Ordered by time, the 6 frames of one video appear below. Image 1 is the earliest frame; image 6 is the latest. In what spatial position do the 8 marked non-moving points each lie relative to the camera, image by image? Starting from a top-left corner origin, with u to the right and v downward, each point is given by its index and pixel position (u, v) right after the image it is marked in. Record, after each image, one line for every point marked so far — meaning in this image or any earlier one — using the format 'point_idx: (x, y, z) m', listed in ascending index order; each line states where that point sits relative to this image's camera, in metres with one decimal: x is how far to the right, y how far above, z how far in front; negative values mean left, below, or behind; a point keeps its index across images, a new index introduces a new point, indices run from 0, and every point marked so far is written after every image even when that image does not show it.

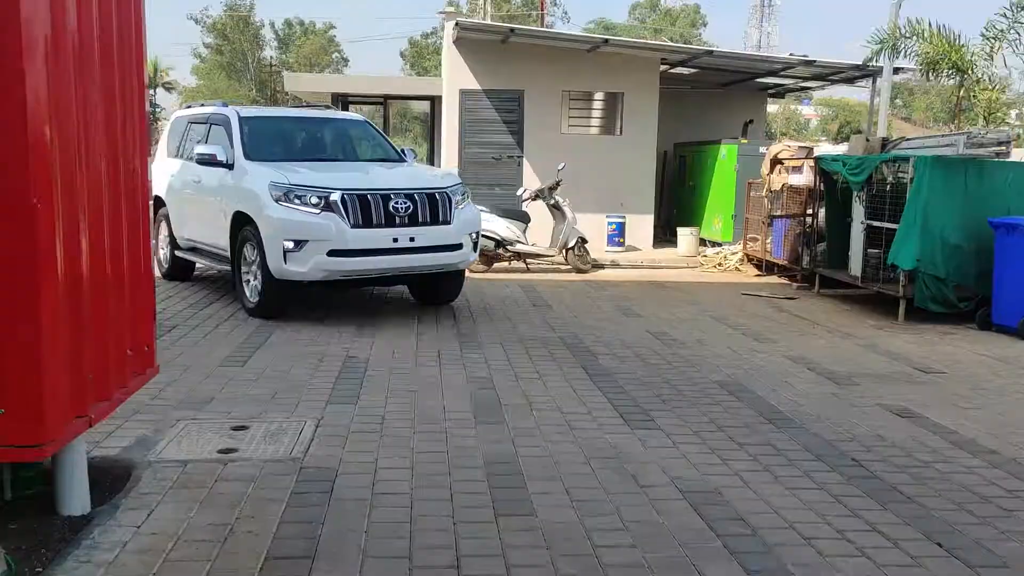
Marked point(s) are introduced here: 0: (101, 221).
0: (-1.5, +0.3, +3.2) m
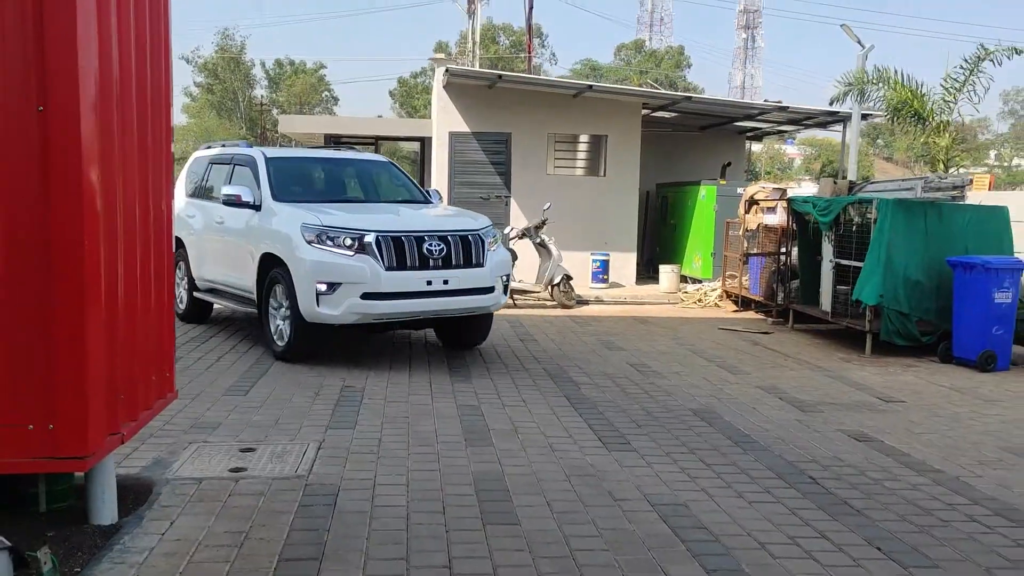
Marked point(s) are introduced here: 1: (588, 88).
0: (-1.6, +0.1, +3.6) m
1: (+1.2, +3.1, +13.5) m
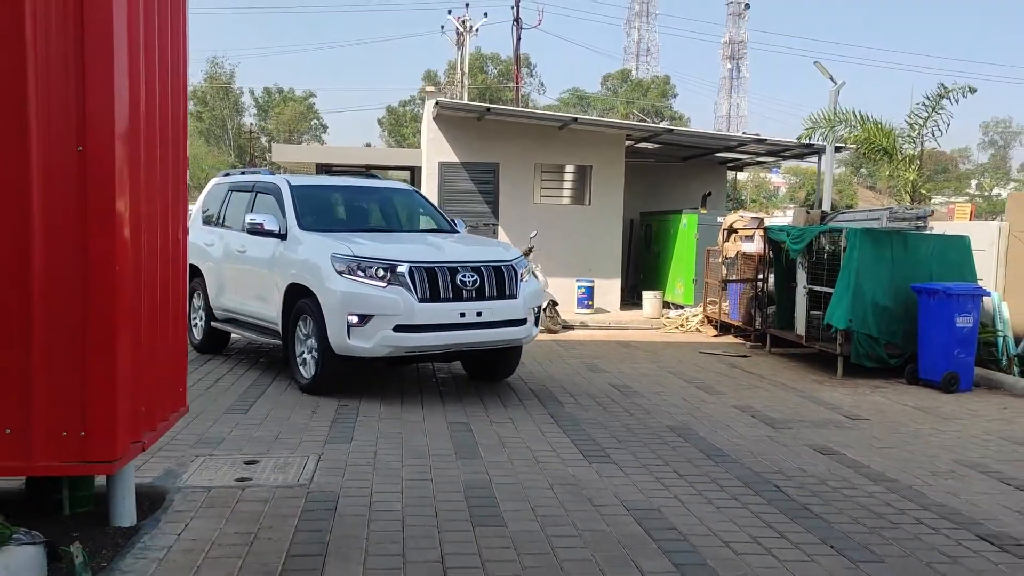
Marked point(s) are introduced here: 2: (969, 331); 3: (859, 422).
0: (-1.6, 0.0, +3.9) m
1: (+1.0, +2.7, +14.0) m
2: (+4.4, -0.4, +8.3) m
3: (+2.8, -1.1, +6.9) m
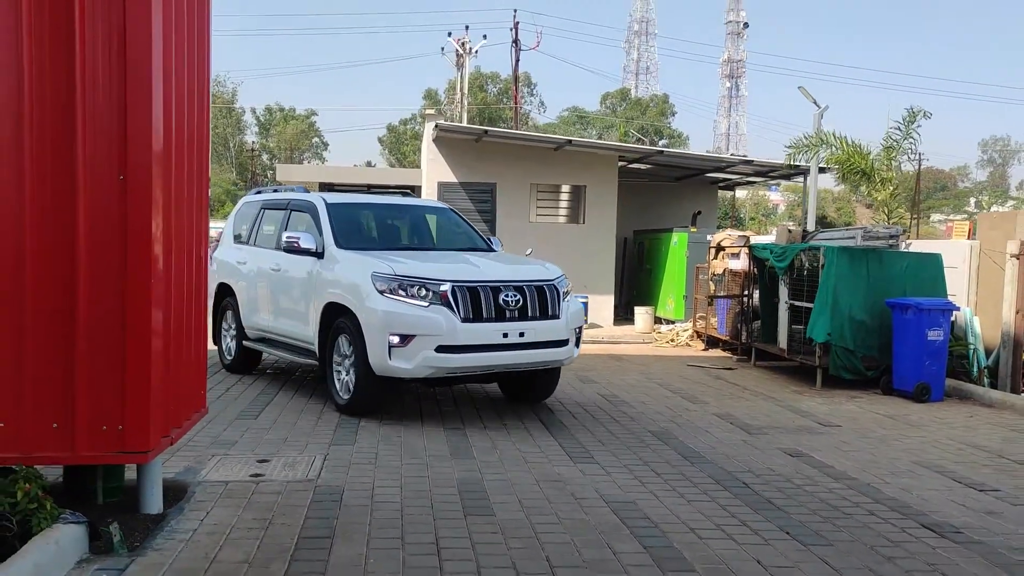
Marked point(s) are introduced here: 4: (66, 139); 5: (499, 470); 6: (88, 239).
0: (-1.7, 0.0, +4.4) m
1: (+0.9, +2.4, +14.6) m
2: (+4.3, -0.6, +8.7) m
3: (+2.7, -1.2, +7.4) m
4: (-2.0, +0.6, +3.8) m
5: (-0.1, -1.2, +5.6) m
6: (-1.9, +0.2, +3.8) m
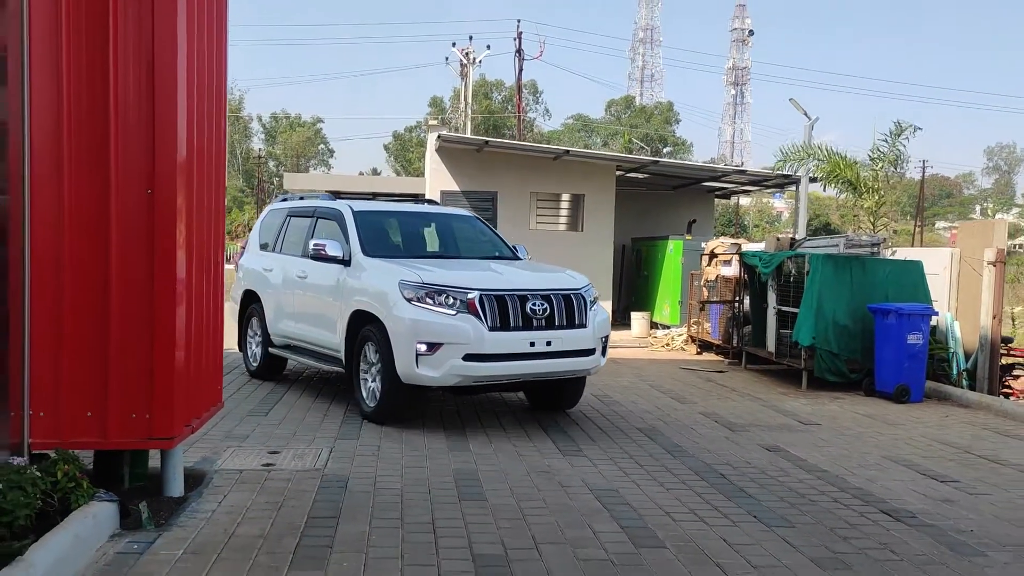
0: (-1.7, 0.0, +4.8) m
1: (+0.9, +2.3, +15.0) m
2: (+4.3, -0.6, +9.1) m
3: (+2.7, -1.2, +7.8) m
4: (-2.0, +0.6, +4.2) m
5: (-0.1, -1.2, +6.0) m
6: (-1.9, +0.2, +4.3) m
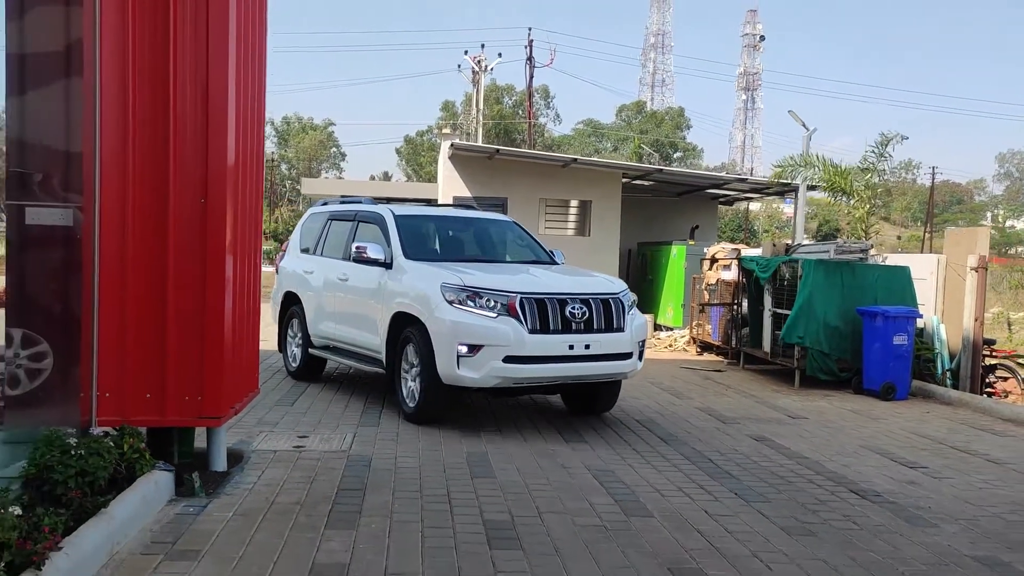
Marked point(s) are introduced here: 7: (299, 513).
0: (-1.7, 0.0, +5.4) m
1: (+1.1, +2.3, +15.6) m
2: (+4.4, -0.7, +9.6) m
3: (+2.8, -1.3, +8.3) m
4: (-2.0, +0.6, +4.9) m
5: (-0.1, -1.2, +6.6) m
6: (-1.9, +0.2, +4.9) m
7: (-1.1, -1.2, +4.7) m
